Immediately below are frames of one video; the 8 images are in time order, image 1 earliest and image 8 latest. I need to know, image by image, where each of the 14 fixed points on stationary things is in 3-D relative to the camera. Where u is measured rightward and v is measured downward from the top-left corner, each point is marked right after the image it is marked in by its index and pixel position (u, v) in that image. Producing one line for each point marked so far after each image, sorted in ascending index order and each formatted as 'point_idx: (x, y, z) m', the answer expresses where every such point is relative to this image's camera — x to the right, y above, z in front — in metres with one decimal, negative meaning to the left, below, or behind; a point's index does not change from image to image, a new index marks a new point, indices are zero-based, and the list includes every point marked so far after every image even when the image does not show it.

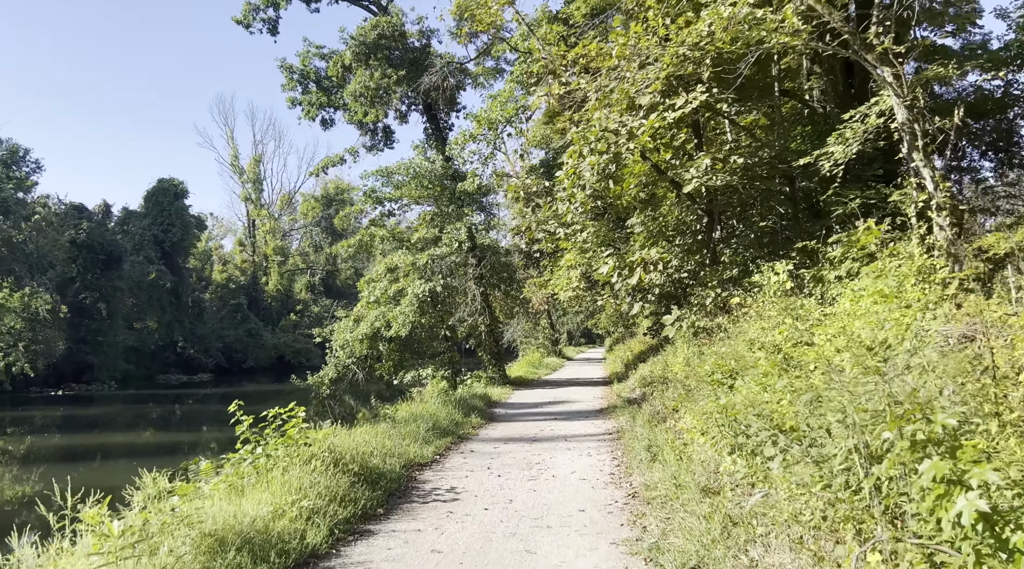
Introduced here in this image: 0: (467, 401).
0: (-0.8, -2.1, +16.2) m
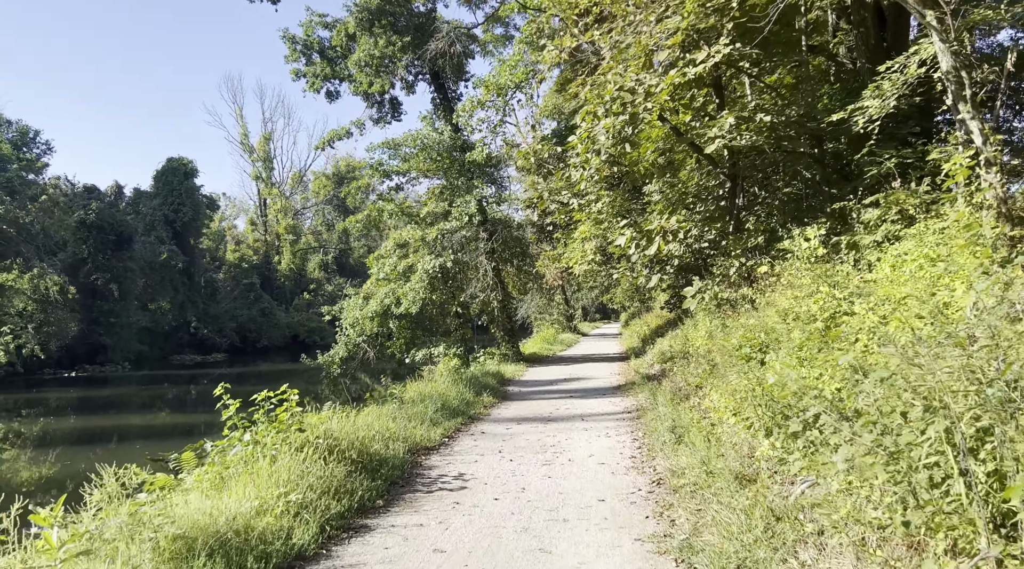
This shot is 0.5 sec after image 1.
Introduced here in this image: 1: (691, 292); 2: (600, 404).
0: (-0.6, -1.7, +15.6) m
1: (+2.4, -0.2, +12.4) m
2: (+1.3, -1.8, +13.3) m
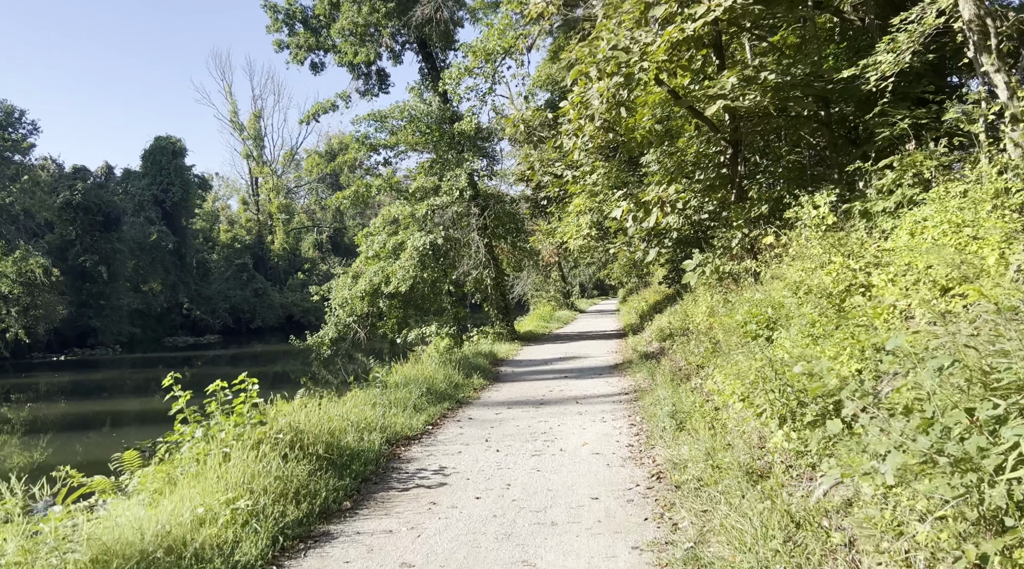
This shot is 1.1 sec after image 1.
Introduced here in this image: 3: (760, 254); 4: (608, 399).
0: (-0.7, -1.3, +14.9) m
1: (+2.3, +0.2, +11.7) m
2: (+1.2, -1.4, +12.7) m
3: (+3.5, +0.4, +12.4) m
4: (+1.2, -1.4, +10.8) m
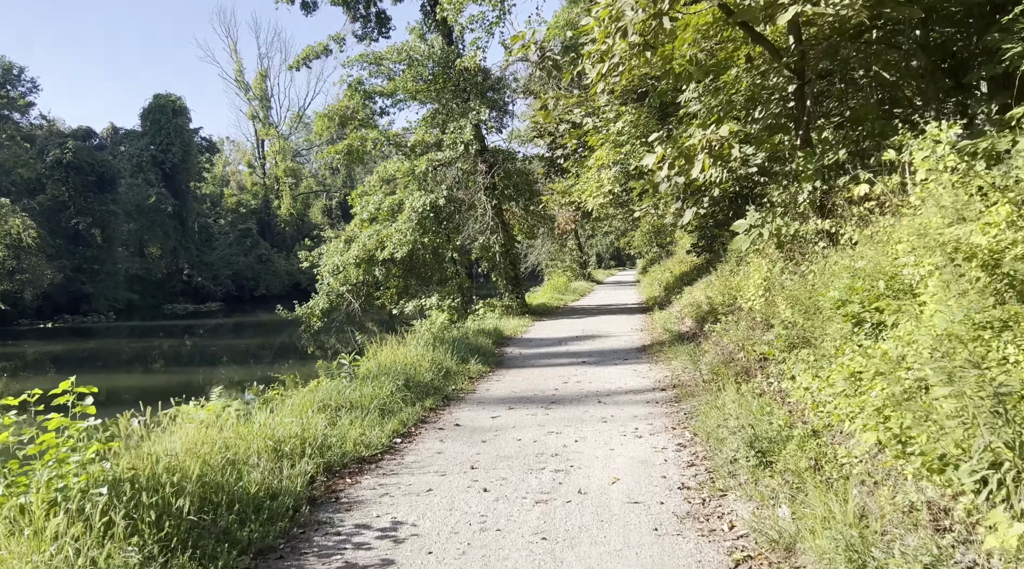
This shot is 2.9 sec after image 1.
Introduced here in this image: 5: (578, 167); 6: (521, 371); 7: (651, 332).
0: (-0.6, -0.8, +12.5) m
1: (+2.3, +0.5, +9.1) m
2: (+1.3, -1.0, +10.2) m
3: (+3.6, +0.8, +9.8) m
4: (+1.2, -1.1, +8.3) m
5: (+1.4, +2.4, +18.4) m
6: (+0.1, -1.1, +10.8) m
7: (+2.3, -0.8, +14.8) m
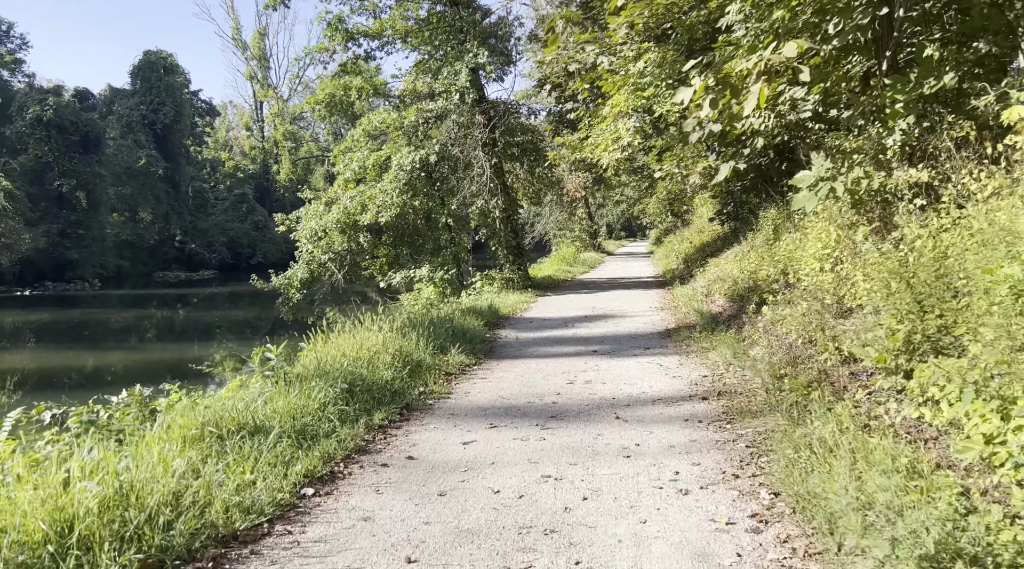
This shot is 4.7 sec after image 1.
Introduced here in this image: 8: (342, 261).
0: (-0.7, -0.4, +10.1) m
1: (+2.2, +0.7, +6.7) m
2: (+1.2, -0.8, +7.9) m
3: (+3.5, +1.0, +7.4) m
4: (+1.1, -0.9, +6.0) m
5: (+1.4, +3.0, +15.9) m
6: (0.0, -0.8, +8.5) m
7: (+2.3, -0.4, +12.5) m
8: (-3.6, +0.5, +18.8) m
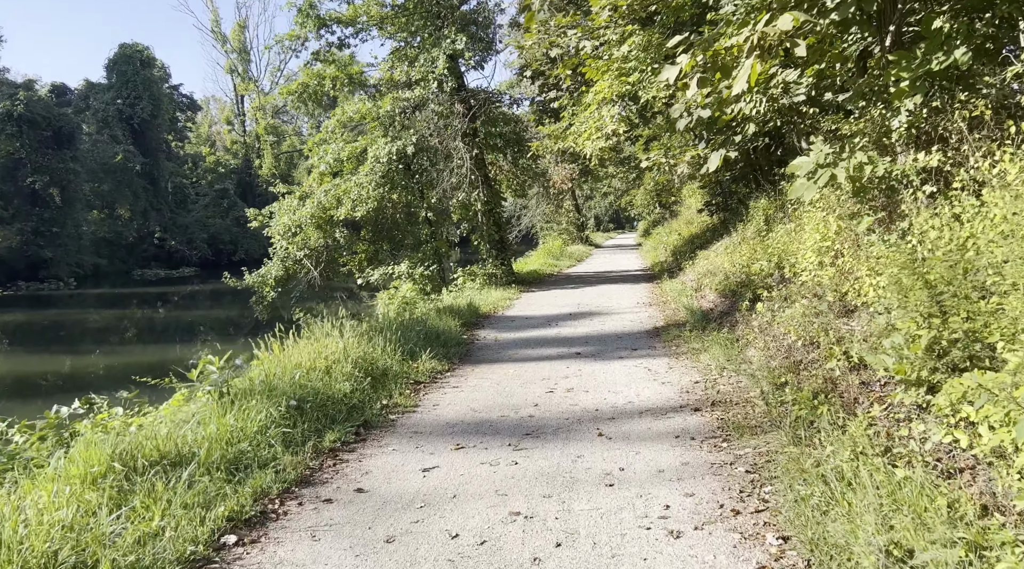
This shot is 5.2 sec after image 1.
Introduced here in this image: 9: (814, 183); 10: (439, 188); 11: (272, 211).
0: (-0.9, -0.4, +9.5) m
1: (+2.0, +0.8, +6.1) m
2: (+1.0, -0.7, +7.2) m
3: (+3.3, +1.0, +6.8) m
4: (+0.9, -0.8, +5.4) m
5: (+1.1, +3.1, +15.3) m
6: (-0.2, -0.7, +7.9) m
7: (+2.0, -0.3, +11.8) m
8: (-4.0, +0.6, +18.1) m
9: (+2.0, +0.7, +6.0) m
10: (-1.4, +1.9, +17.3) m
11: (-5.1, +1.5, +18.7) m
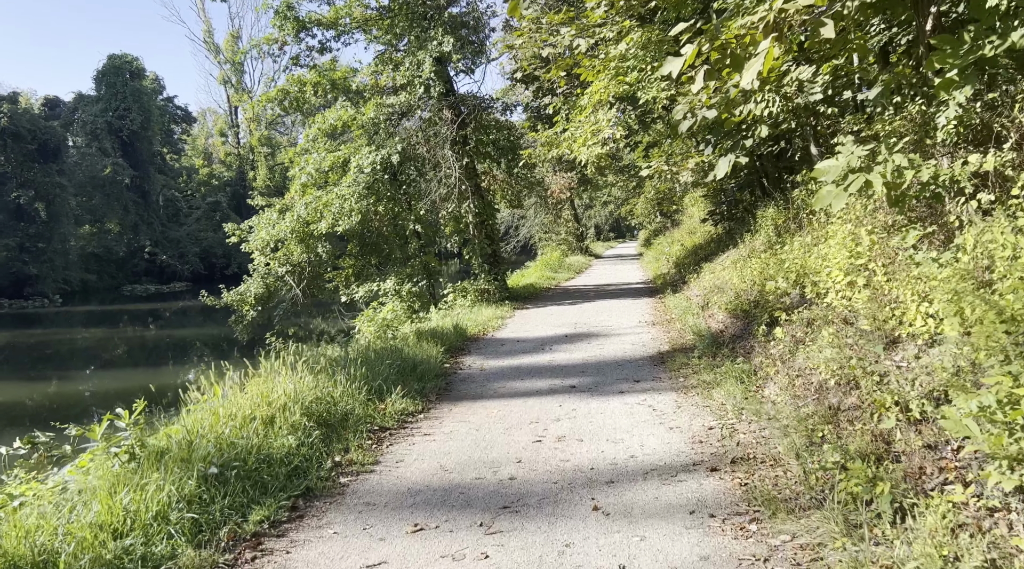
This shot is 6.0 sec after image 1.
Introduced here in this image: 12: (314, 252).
0: (-1.0, -0.6, +8.5) m
1: (+1.9, +0.6, +5.1) m
2: (+0.8, -0.9, +6.2) m
3: (+3.1, +0.9, +5.8) m
4: (+0.8, -1.0, +4.3) m
5: (+0.9, +2.8, +14.3) m
6: (-0.3, -1.0, +6.8) m
7: (+1.9, -0.6, +10.8) m
8: (-4.1, +0.2, +17.1) m
9: (+1.9, +0.5, +4.9) m
10: (-1.6, +1.6, +16.3) m
11: (-5.2, +1.2, +17.7) m
12: (-3.8, +0.6, +16.9) m
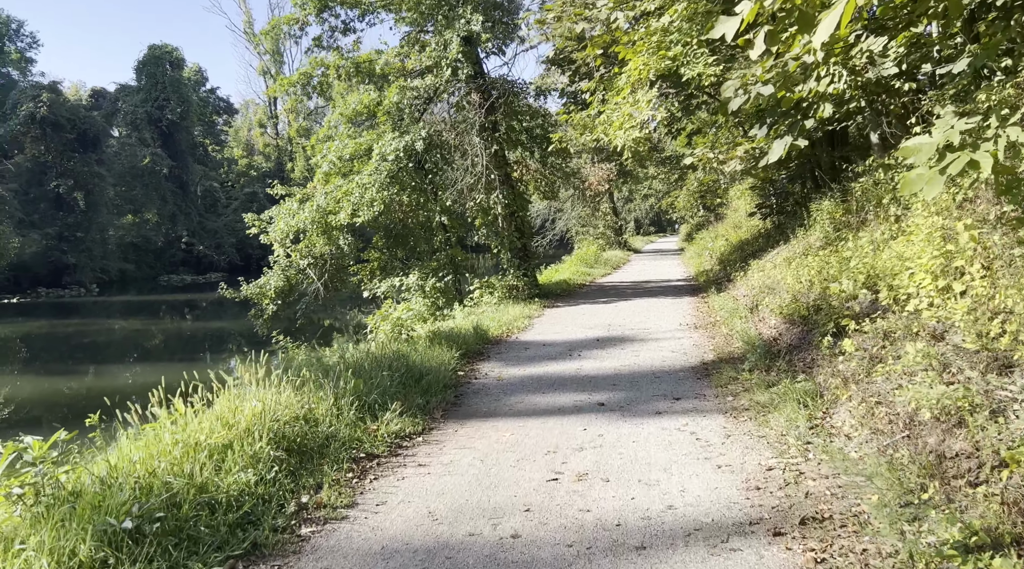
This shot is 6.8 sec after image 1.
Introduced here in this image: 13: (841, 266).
0: (-0.8, -0.6, +7.5) m
1: (+1.9, +0.6, +4.0) m
2: (+0.9, -0.9, +5.1) m
3: (+3.2, +0.8, +4.6) m
4: (+0.8, -1.0, +3.3) m
5: (+1.4, +2.8, +13.2) m
6: (-0.2, -1.0, +5.8) m
7: (+2.2, -0.6, +9.7) m
8: (-3.5, +0.3, +16.2) m
9: (+1.9, +0.5, +3.8) m
10: (-1.0, +1.6, +15.3) m
11: (-4.6, +1.3, +16.9) m
12: (-3.2, +0.7, +16.1) m
13: (+3.0, +0.2, +8.2) m
